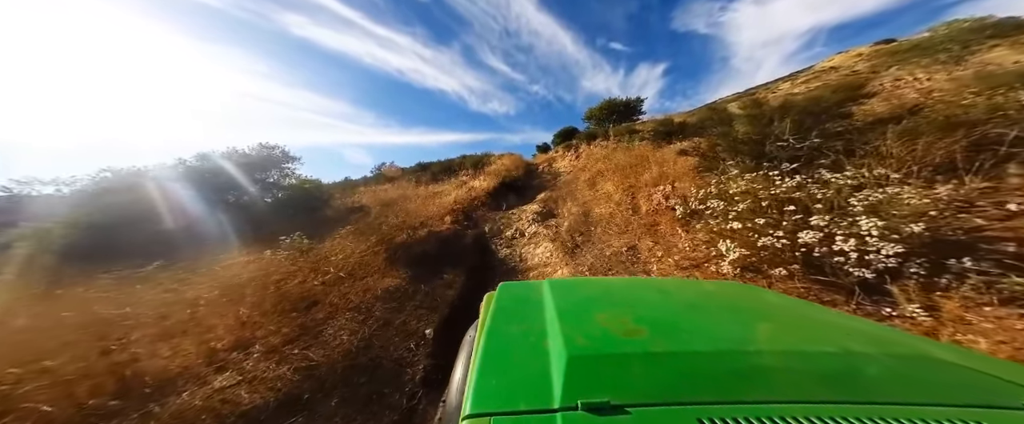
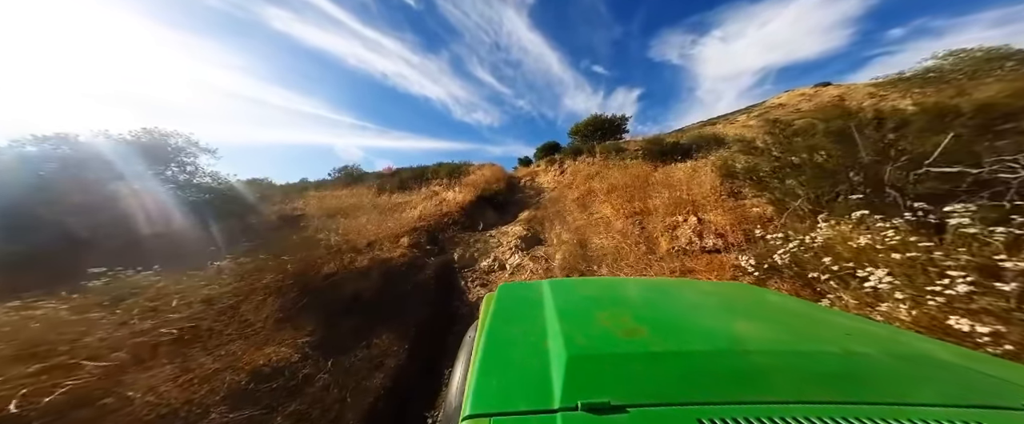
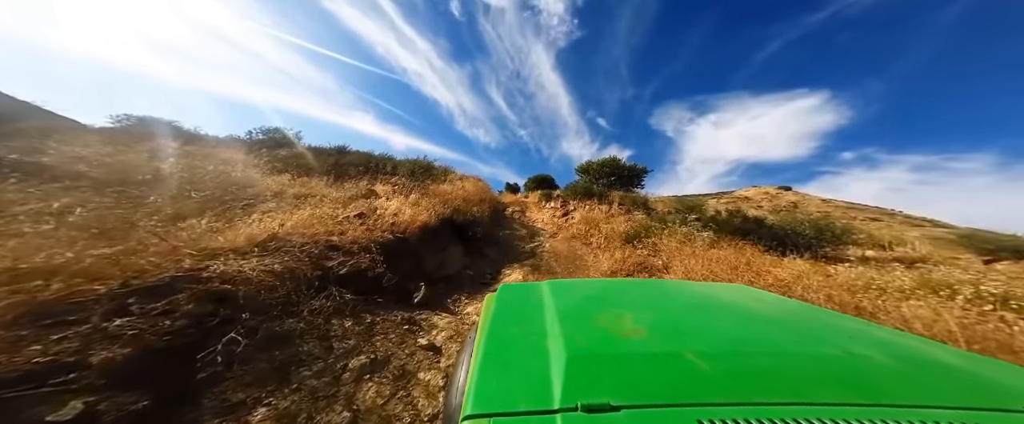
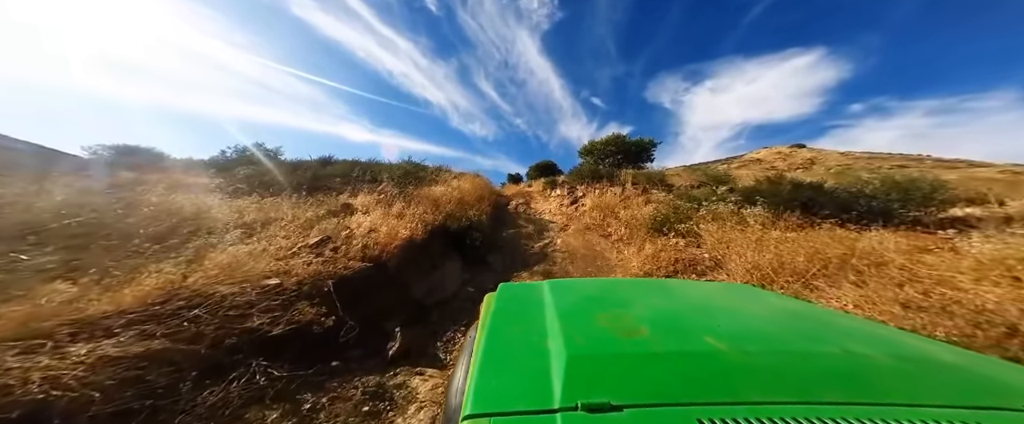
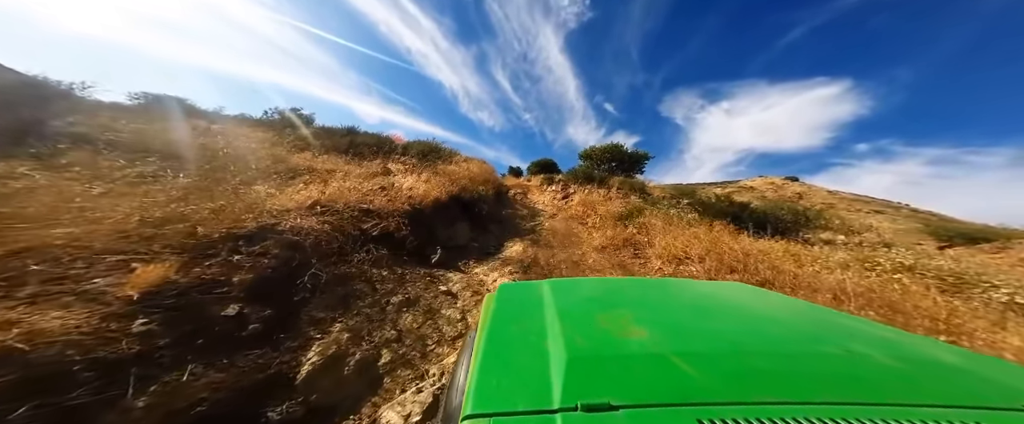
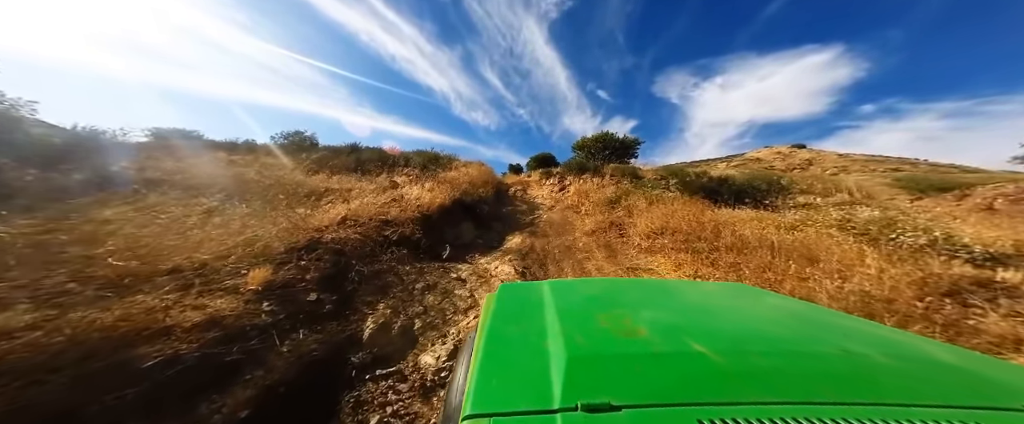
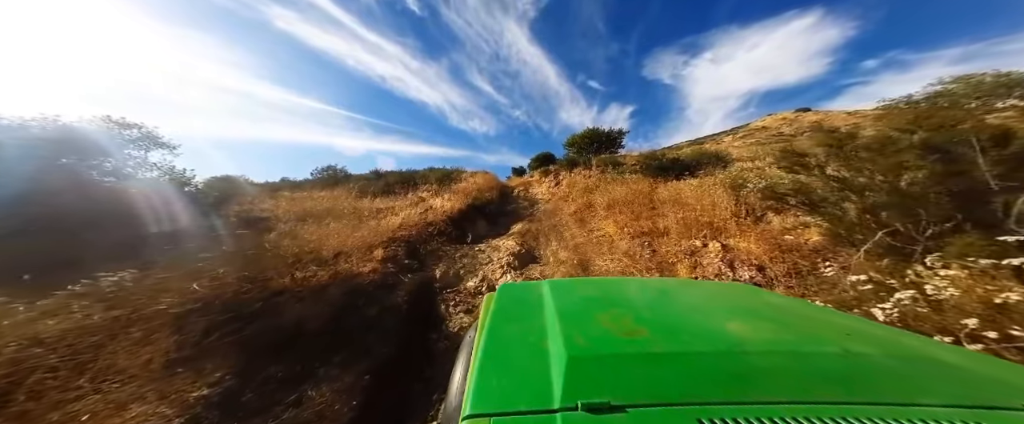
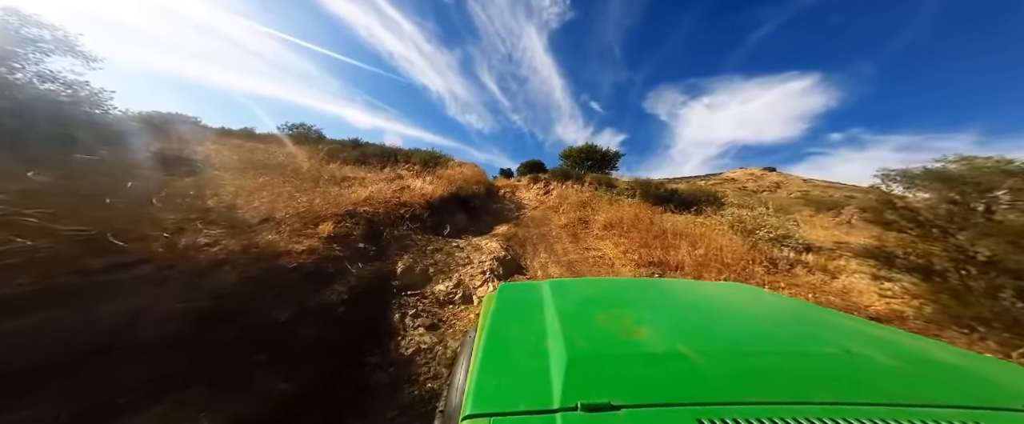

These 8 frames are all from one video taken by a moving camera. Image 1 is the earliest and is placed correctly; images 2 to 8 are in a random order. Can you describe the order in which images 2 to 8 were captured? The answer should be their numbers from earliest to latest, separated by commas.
2, 7, 8, 6, 5, 3, 4
